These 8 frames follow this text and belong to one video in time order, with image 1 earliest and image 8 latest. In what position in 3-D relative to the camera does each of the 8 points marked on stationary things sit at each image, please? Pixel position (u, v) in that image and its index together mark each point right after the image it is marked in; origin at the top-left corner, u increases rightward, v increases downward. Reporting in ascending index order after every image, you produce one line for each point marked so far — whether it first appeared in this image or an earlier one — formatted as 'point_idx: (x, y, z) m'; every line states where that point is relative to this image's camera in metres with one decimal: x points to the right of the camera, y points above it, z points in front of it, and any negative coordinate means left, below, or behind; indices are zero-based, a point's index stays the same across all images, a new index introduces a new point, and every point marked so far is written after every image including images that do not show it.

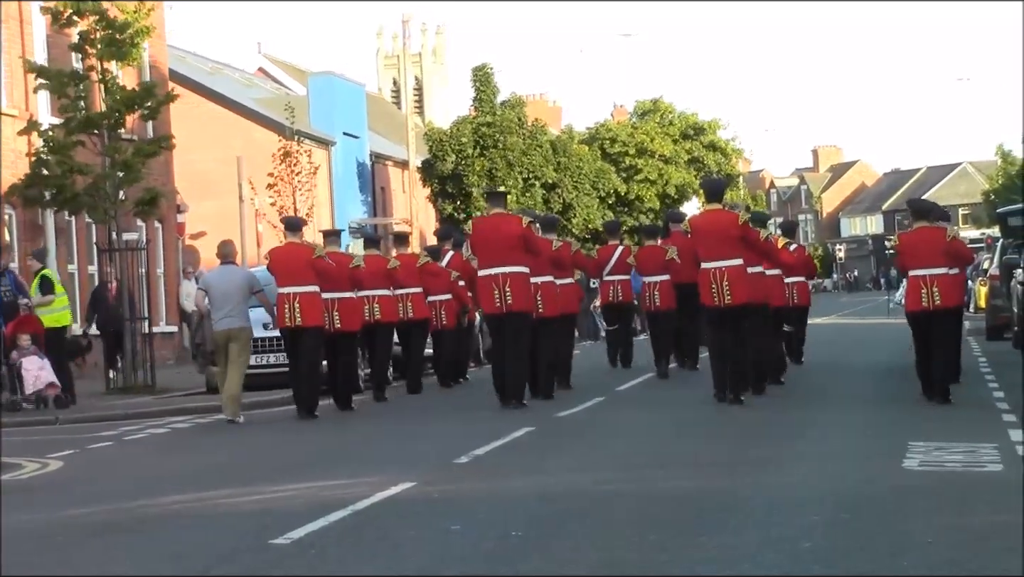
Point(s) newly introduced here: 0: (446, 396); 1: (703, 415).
0: (-0.8, -1.2, +19.0) m
1: (+1.9, -1.2, +16.7) m
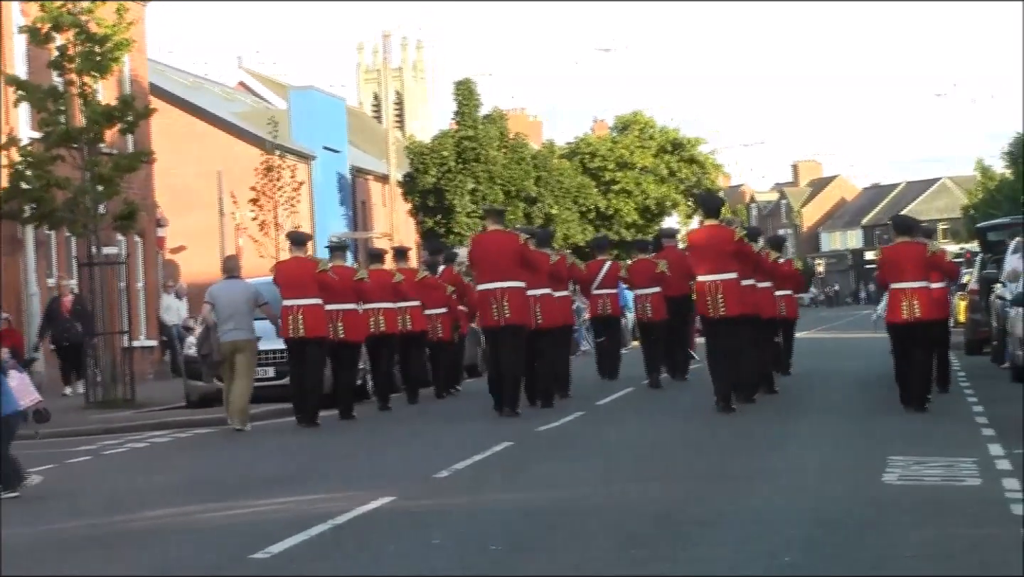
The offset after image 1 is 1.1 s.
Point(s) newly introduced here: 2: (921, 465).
0: (-1.0, -1.4, +18.9) m
1: (+1.7, -1.4, +16.7) m
2: (+3.6, -1.5, +14.9) m
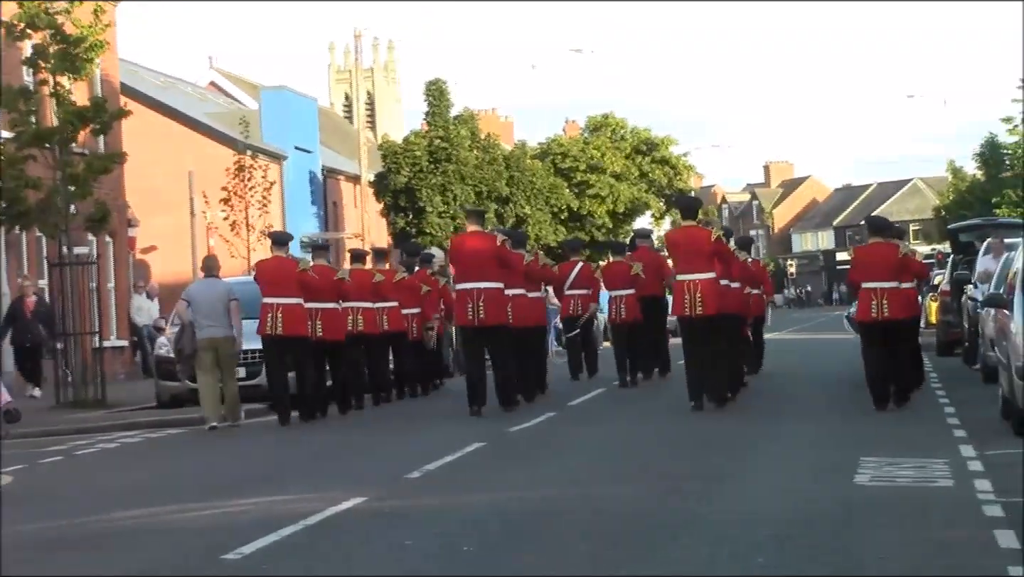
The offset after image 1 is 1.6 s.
0: (-1.3, -1.4, +18.9) m
1: (+1.4, -1.4, +16.7) m
2: (+3.3, -1.6, +14.9) m
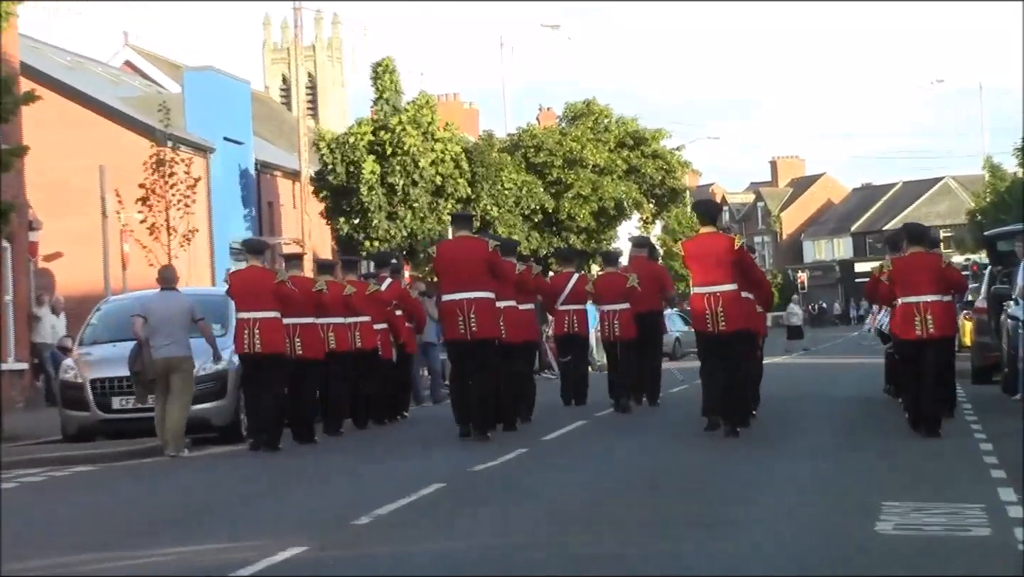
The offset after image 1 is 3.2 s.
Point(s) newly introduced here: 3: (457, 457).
0: (-1.6, -1.5, +16.7) m
1: (+1.1, -1.5, +14.5) m
2: (+3.1, -1.7, +12.7) m
3: (-0.5, -1.5, +15.4) m
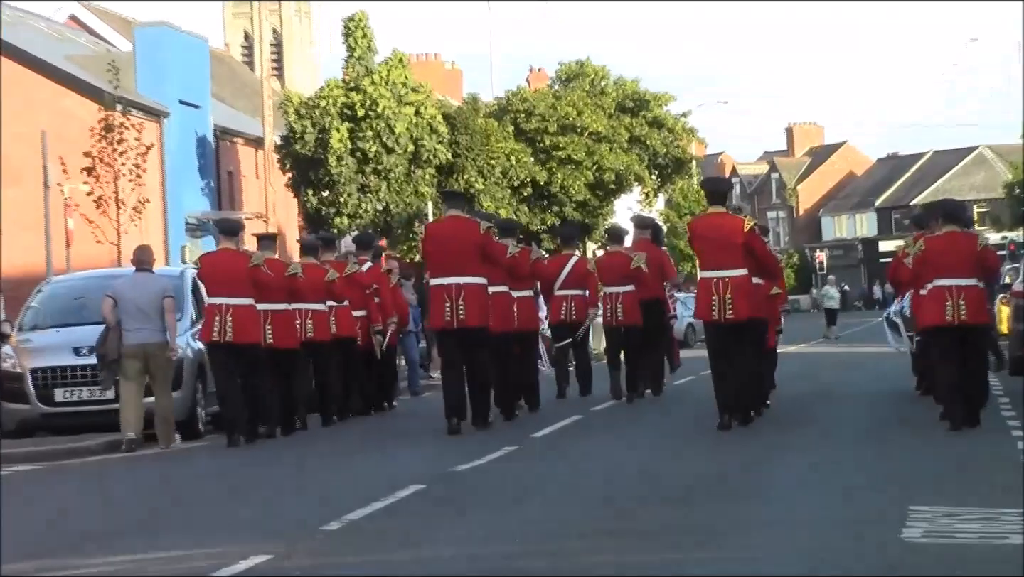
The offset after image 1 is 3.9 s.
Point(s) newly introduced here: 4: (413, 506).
0: (-1.7, -1.3, +15.4) m
1: (+1.1, -1.4, +13.2) m
2: (+3.0, -1.5, +11.4) m
3: (-0.6, -1.4, +14.1) m
4: (-0.7, -1.5, +12.1) m
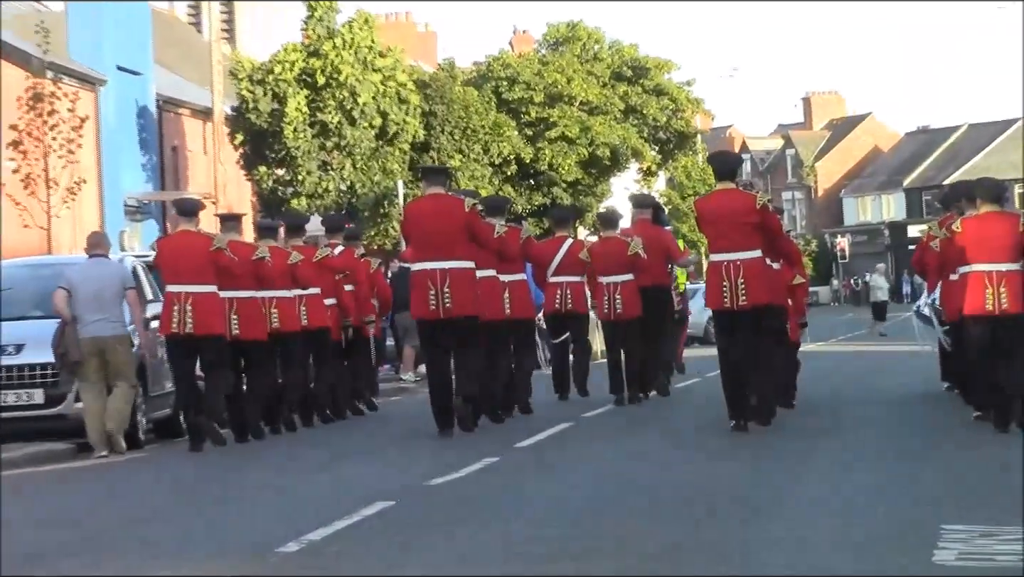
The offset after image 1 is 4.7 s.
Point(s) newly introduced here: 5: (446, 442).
0: (-1.8, -1.3, +14.1) m
1: (+0.9, -1.3, +11.9) m
2: (+2.8, -1.5, +10.1) m
3: (-0.7, -1.3, +12.7) m
4: (-0.8, -1.5, +10.8) m
5: (-0.5, -1.2, +13.4) m
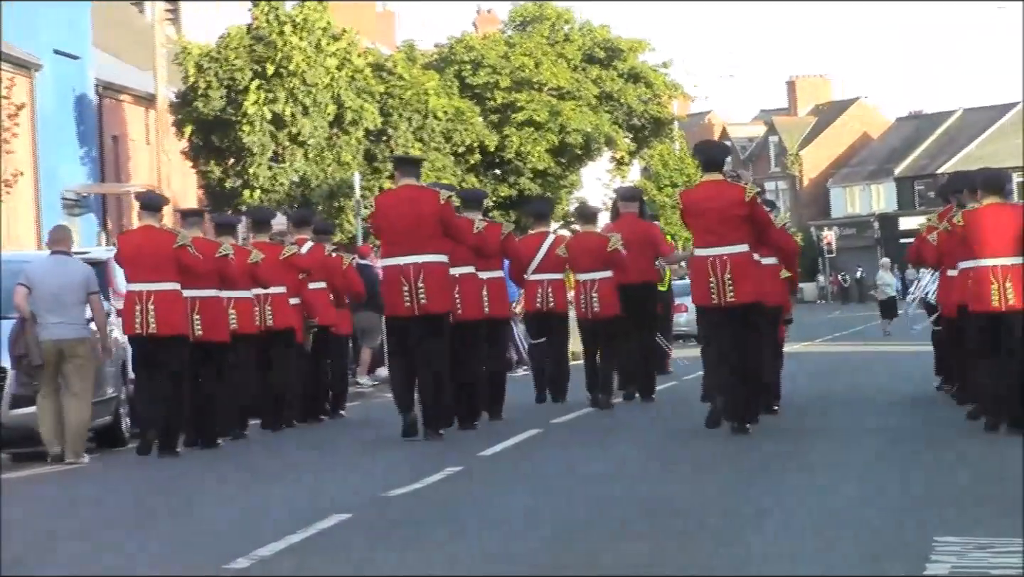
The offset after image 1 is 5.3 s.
0: (-2.0, -1.2, +13.4) m
1: (+0.7, -1.3, +11.2) m
2: (+2.6, -1.5, +9.4) m
3: (-0.9, -1.3, +12.1) m
4: (-1.0, -1.5, +10.1) m
5: (-0.7, -1.2, +12.8) m
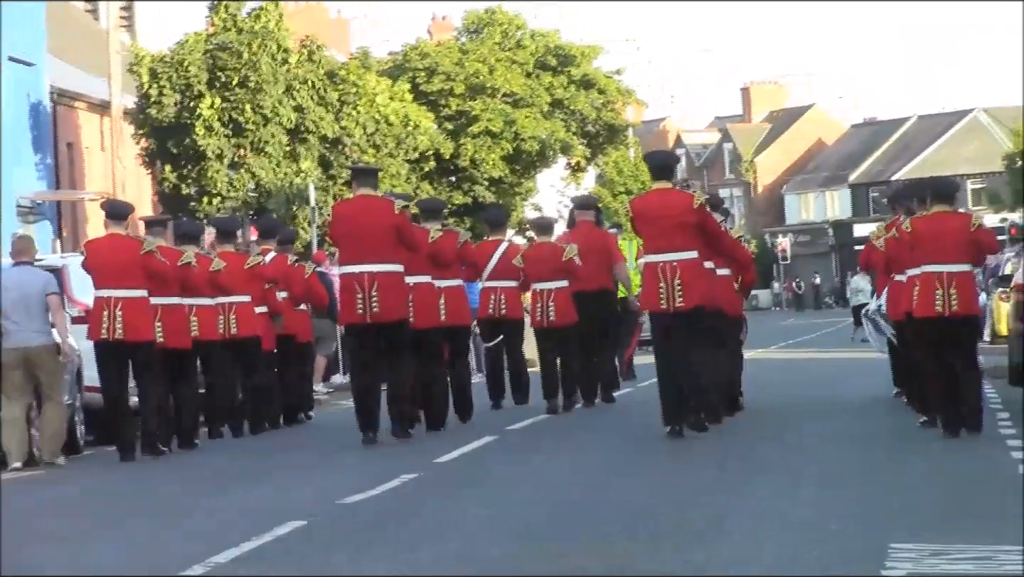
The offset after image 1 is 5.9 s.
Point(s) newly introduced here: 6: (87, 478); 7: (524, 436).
0: (-2.3, -1.3, +13.4) m
1: (+0.5, -1.3, +11.2) m
2: (+2.4, -1.5, +9.4) m
3: (-1.2, -1.3, +12.1) m
4: (-1.3, -1.5, +10.1) m
5: (-1.0, -1.2, +12.7) m
6: (-3.0, -1.4, +12.5) m
7: (+0.2, -1.2, +13.8) m
